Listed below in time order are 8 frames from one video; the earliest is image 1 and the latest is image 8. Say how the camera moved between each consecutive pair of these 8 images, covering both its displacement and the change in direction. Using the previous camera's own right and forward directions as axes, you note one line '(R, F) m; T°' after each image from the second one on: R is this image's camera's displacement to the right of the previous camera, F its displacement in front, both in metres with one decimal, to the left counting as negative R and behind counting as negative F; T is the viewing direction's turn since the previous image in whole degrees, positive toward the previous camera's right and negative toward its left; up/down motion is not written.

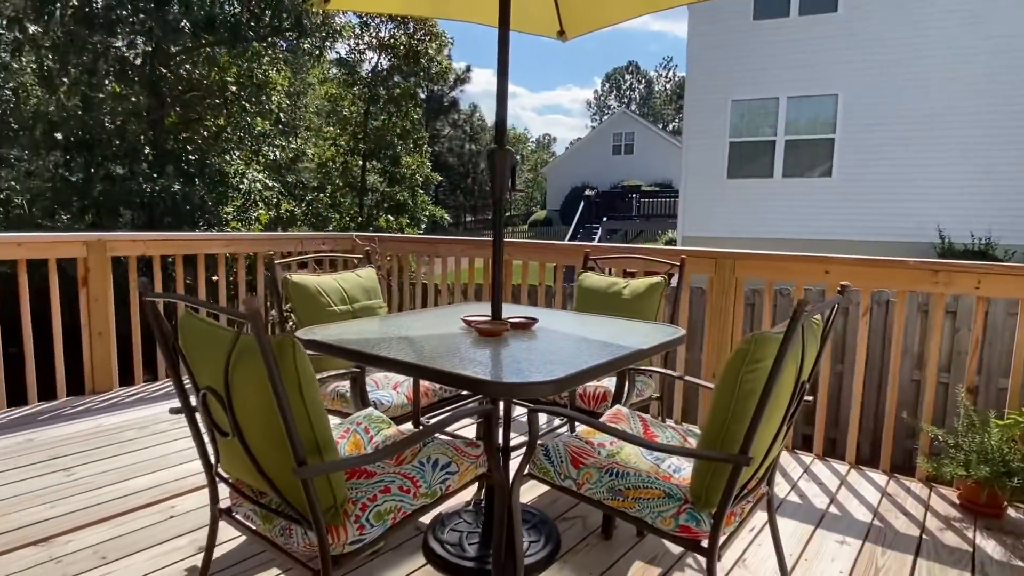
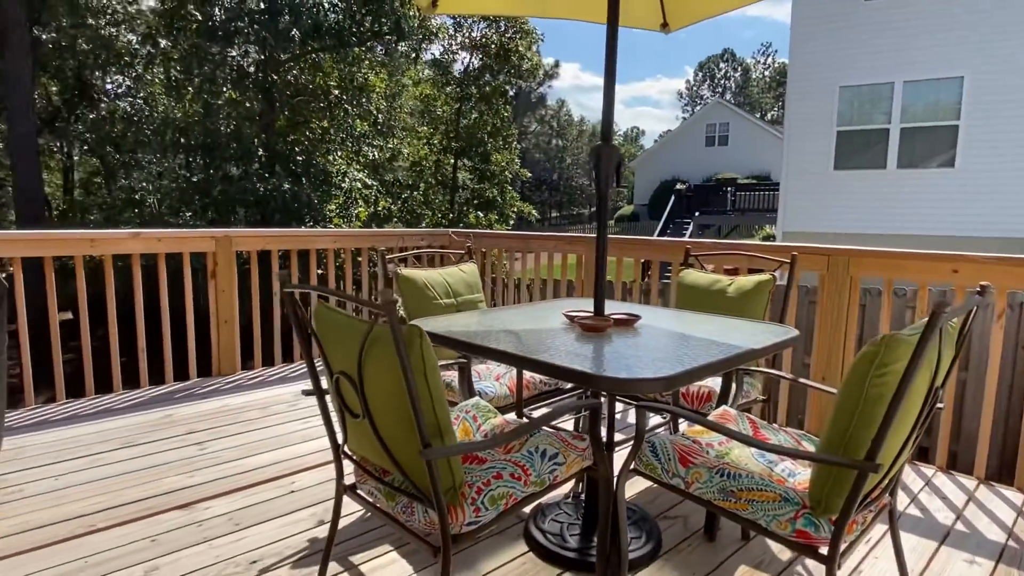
(0.0, 0.0) m; -8°
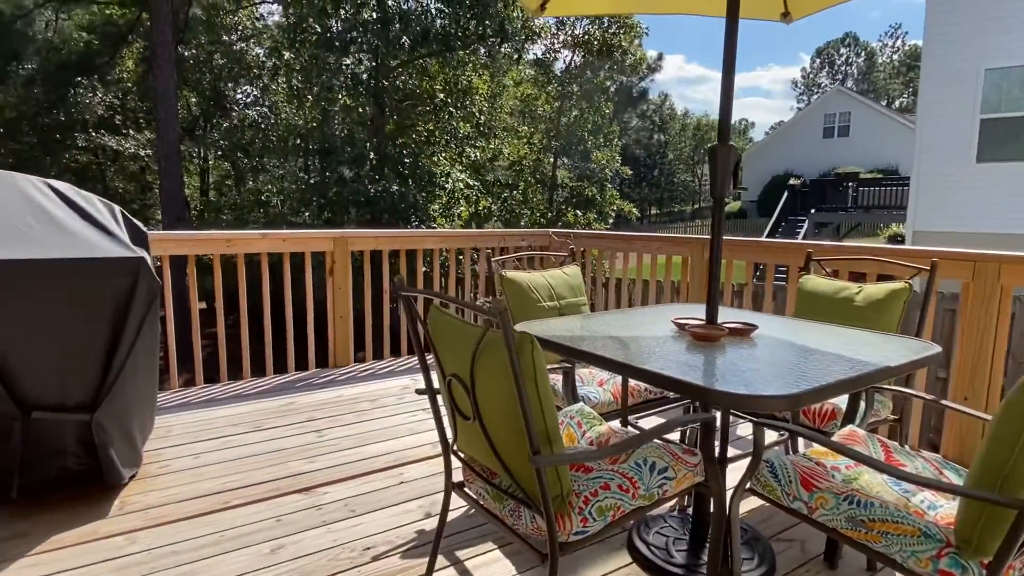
(0.0, 0.0) m; -9°
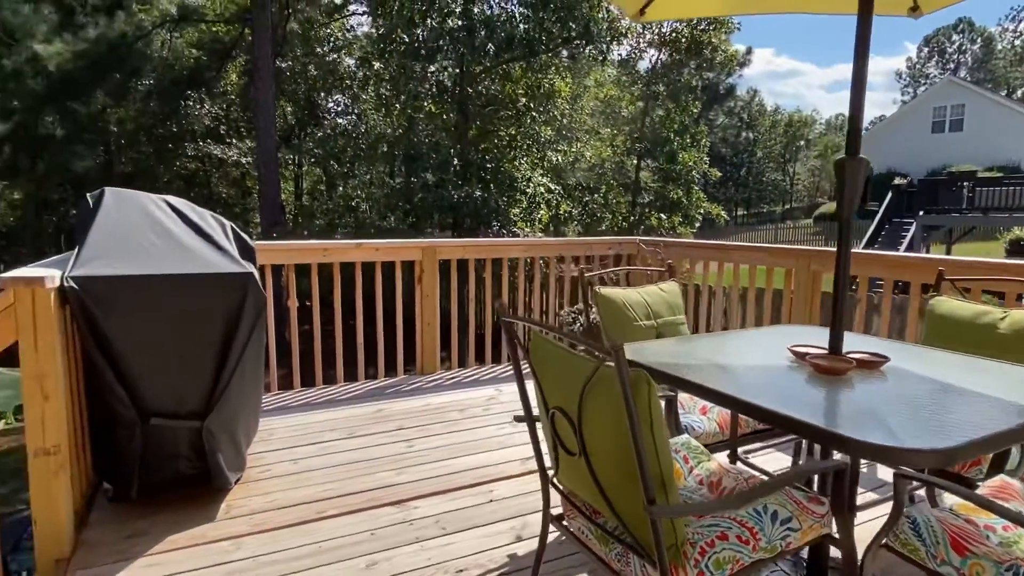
(-0.1, 0.0) m; -7°
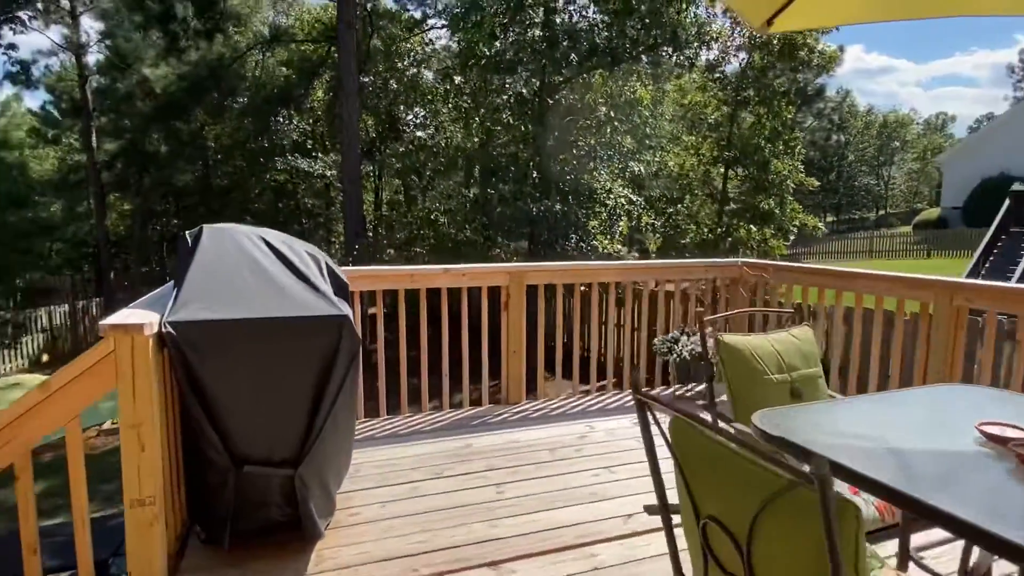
(-0.1, +0.2) m; -7°
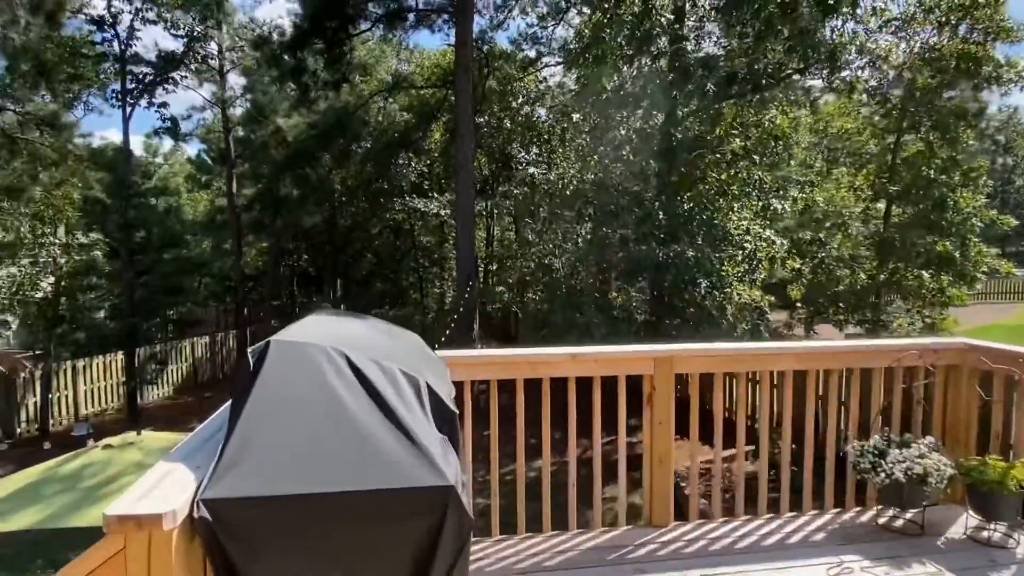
(-0.2, +0.6) m; -10°
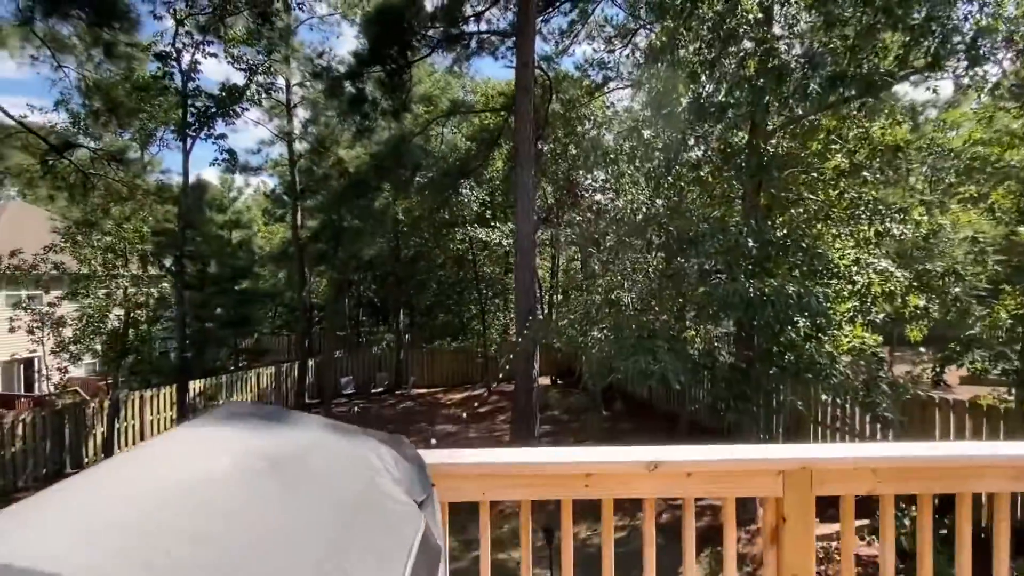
(+0.1, +0.8) m; -7°
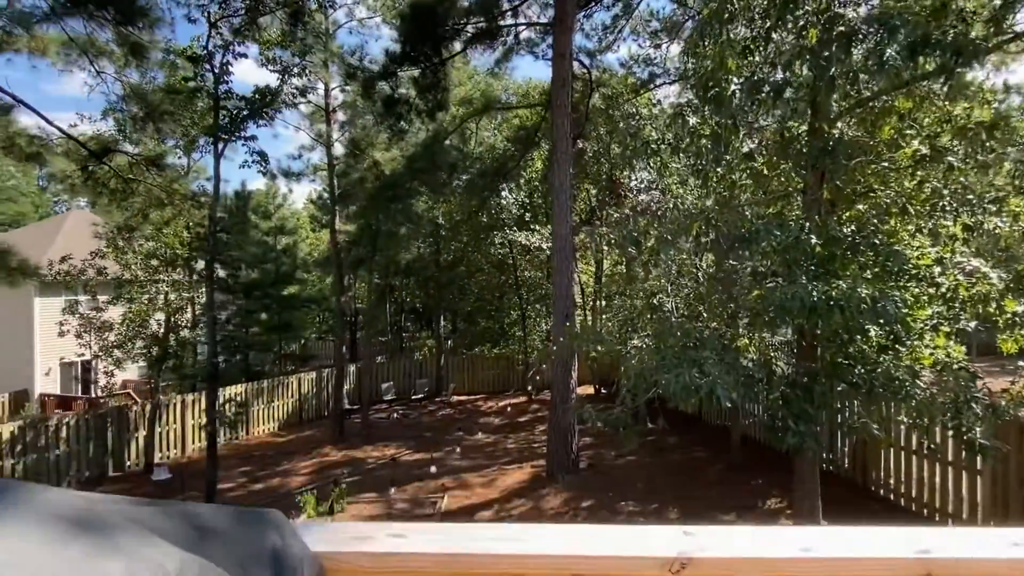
(+0.2, +0.6) m; -5°
